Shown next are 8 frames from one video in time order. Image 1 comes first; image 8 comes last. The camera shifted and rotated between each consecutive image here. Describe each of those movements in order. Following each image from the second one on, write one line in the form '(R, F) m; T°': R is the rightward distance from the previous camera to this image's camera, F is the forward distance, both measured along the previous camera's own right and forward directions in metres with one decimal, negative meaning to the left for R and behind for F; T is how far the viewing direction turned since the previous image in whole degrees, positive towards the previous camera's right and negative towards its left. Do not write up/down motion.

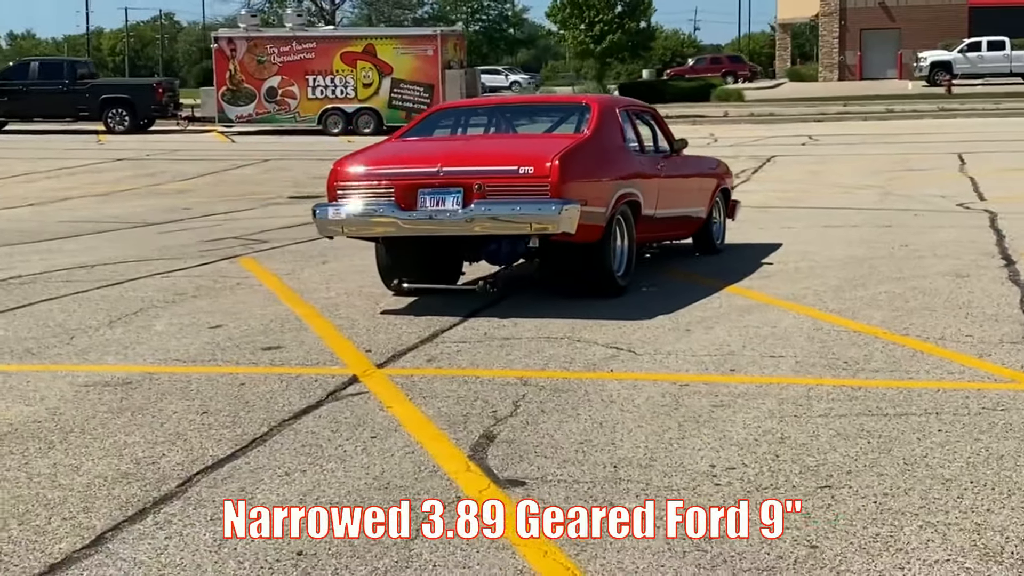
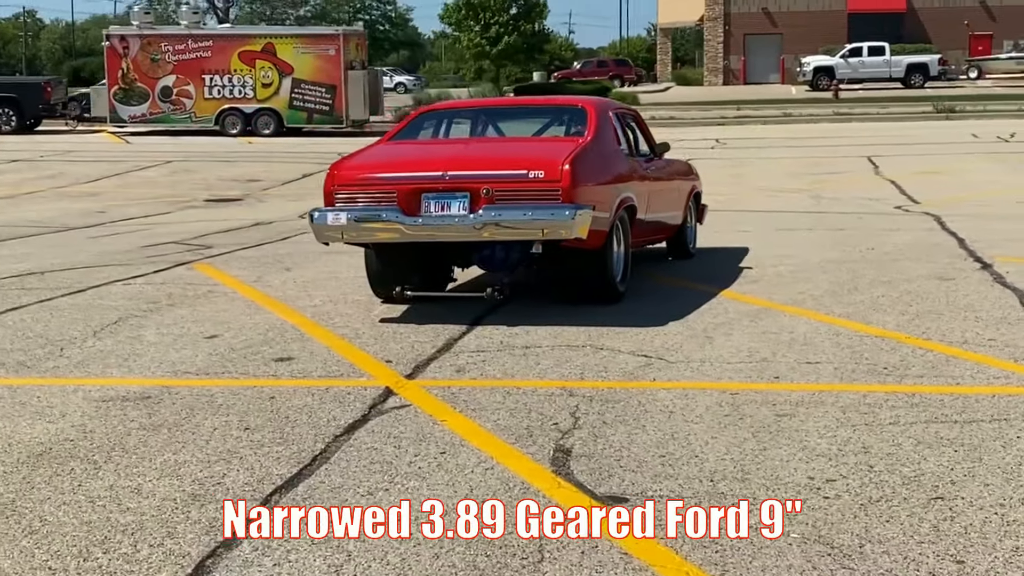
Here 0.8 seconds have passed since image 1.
(-0.7, +0.2) m; +5°
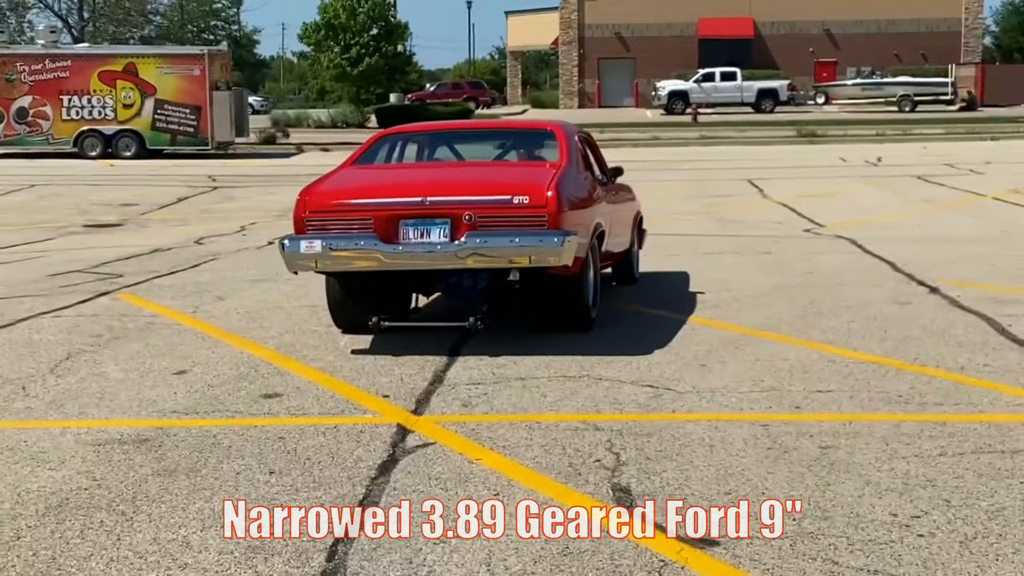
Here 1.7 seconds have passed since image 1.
(-0.7, +0.3) m; +6°
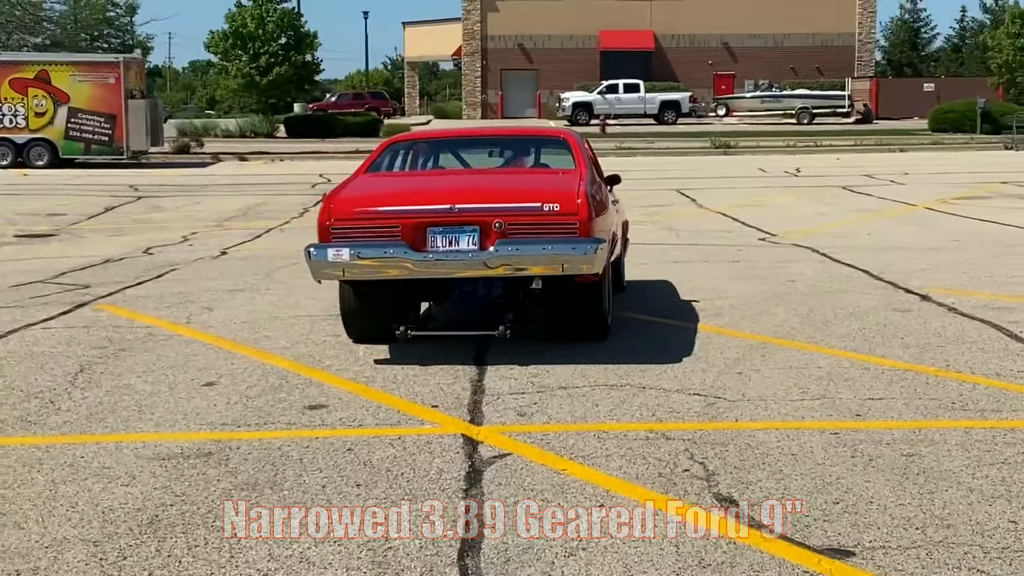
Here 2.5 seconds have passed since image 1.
(-0.7, +0.1) m; +4°
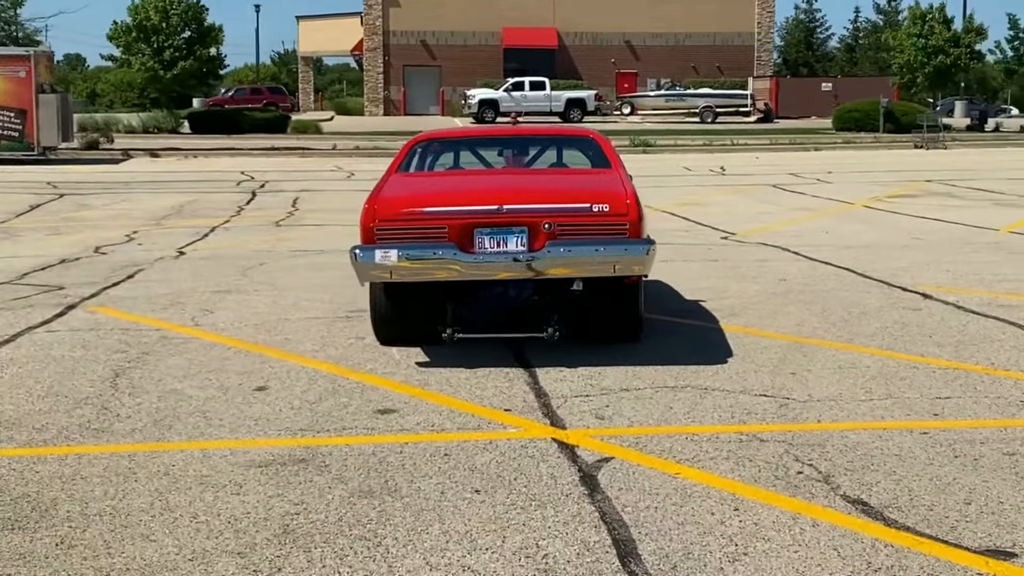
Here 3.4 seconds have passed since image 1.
(-0.8, +0.1) m; +4°
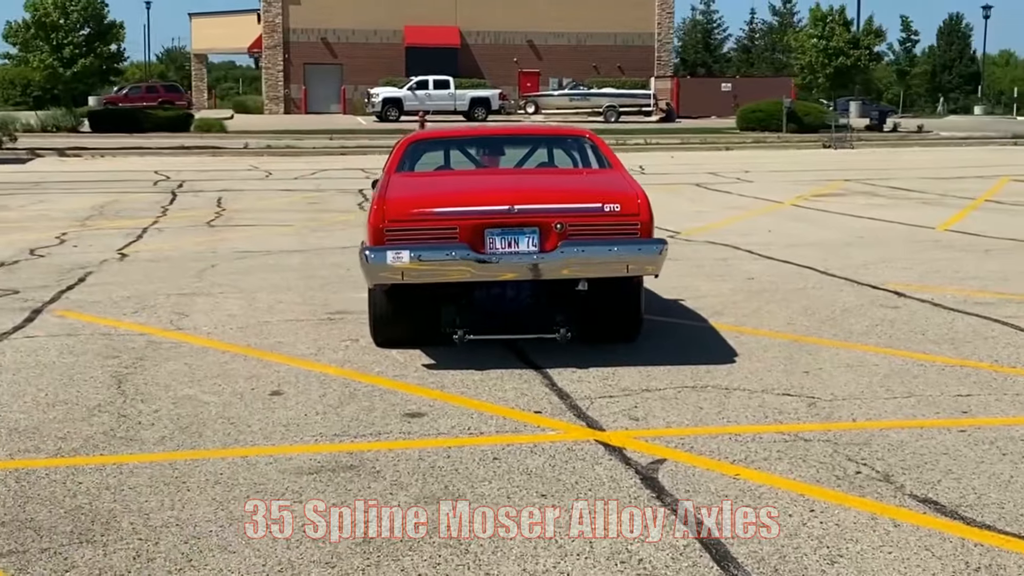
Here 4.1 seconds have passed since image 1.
(-0.6, +0.1) m; +4°
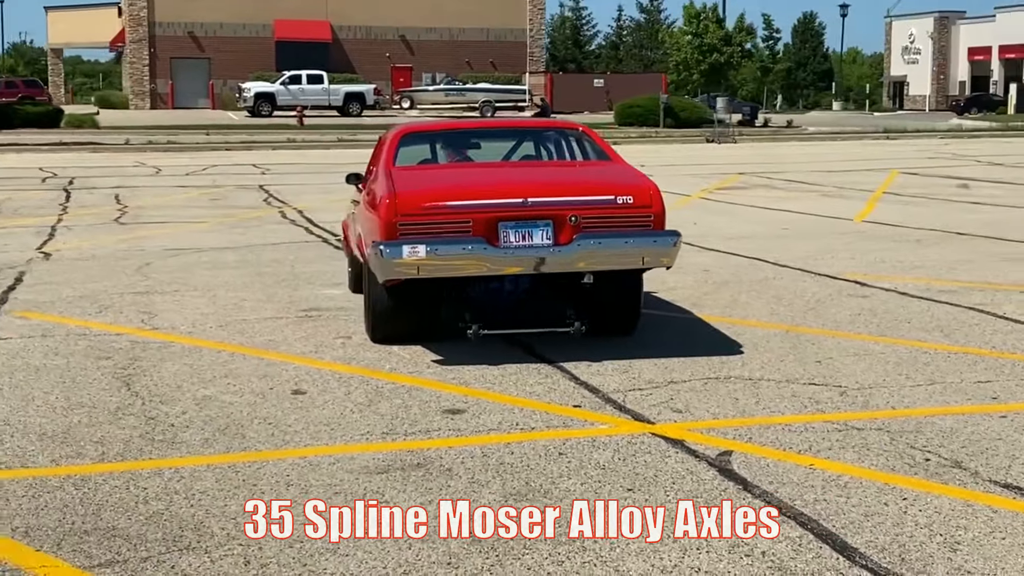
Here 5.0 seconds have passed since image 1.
(-0.7, +0.1) m; +5°
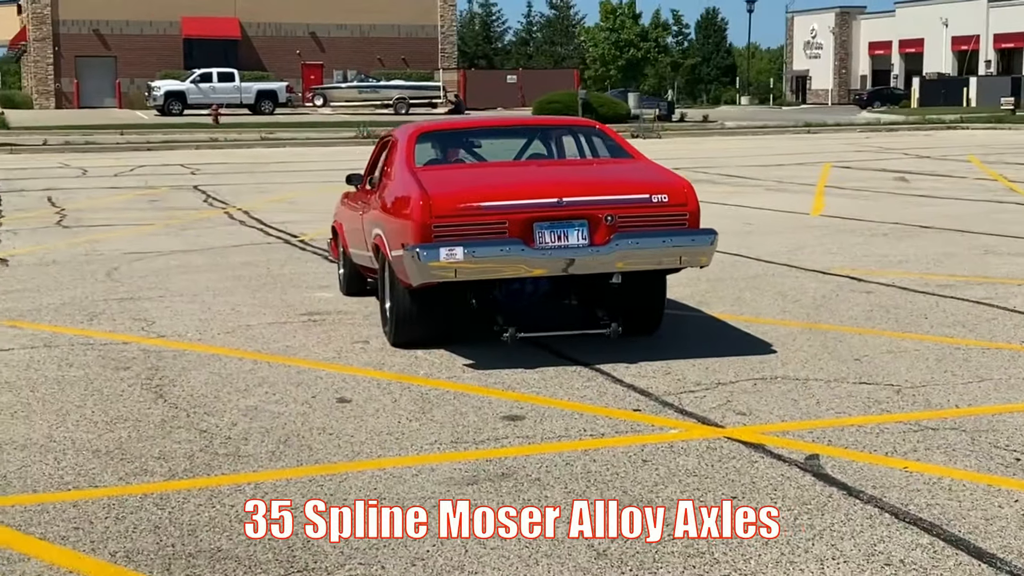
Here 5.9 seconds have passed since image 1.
(-0.6, +0.2) m; +4°
